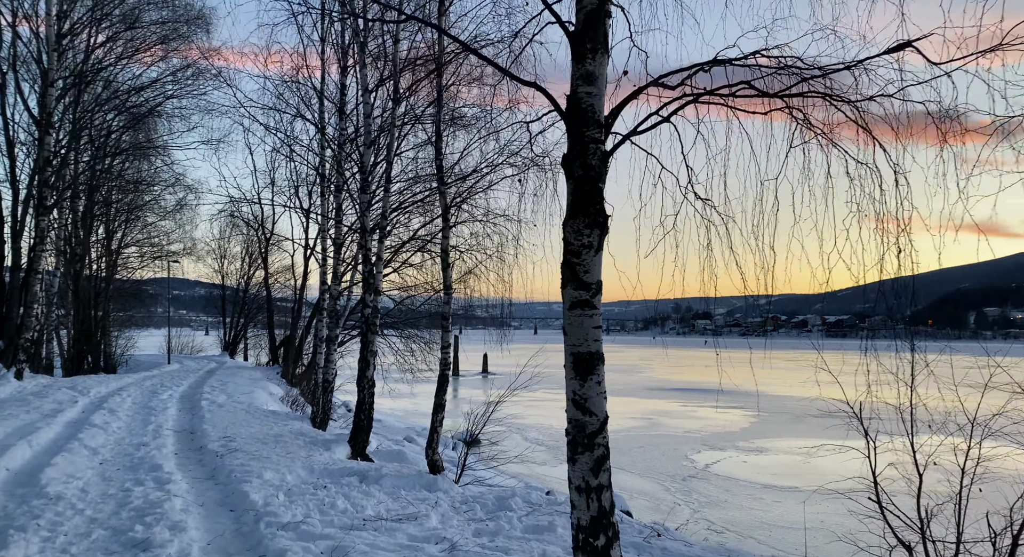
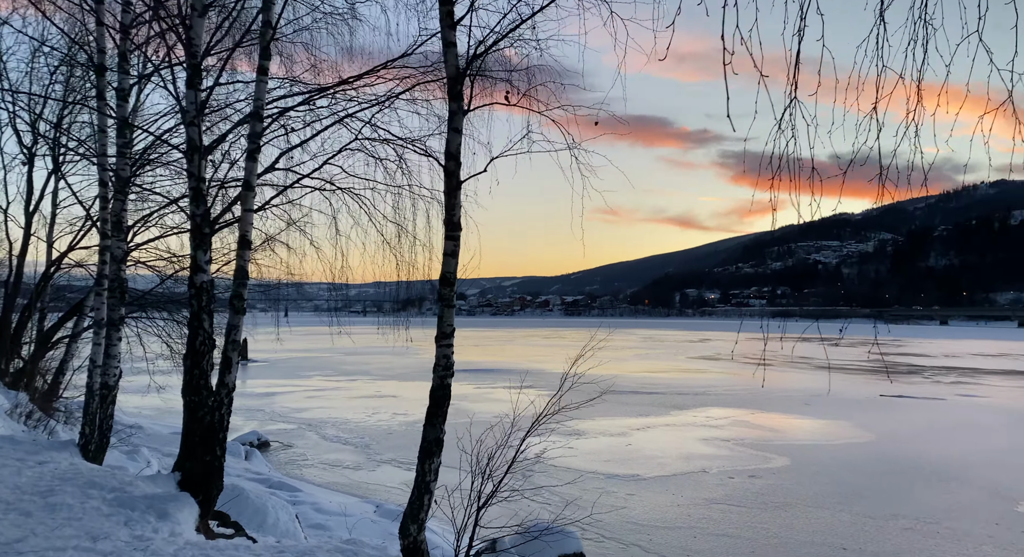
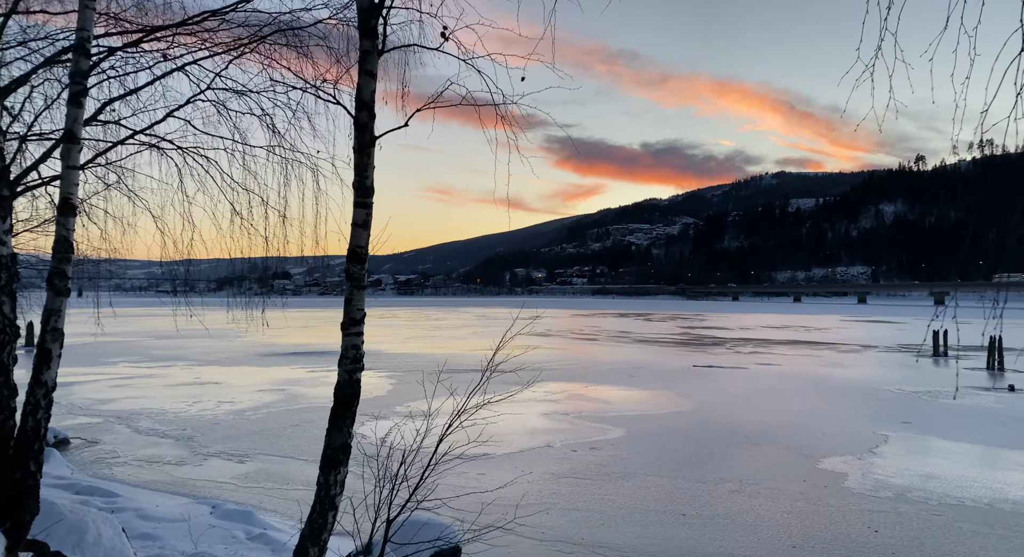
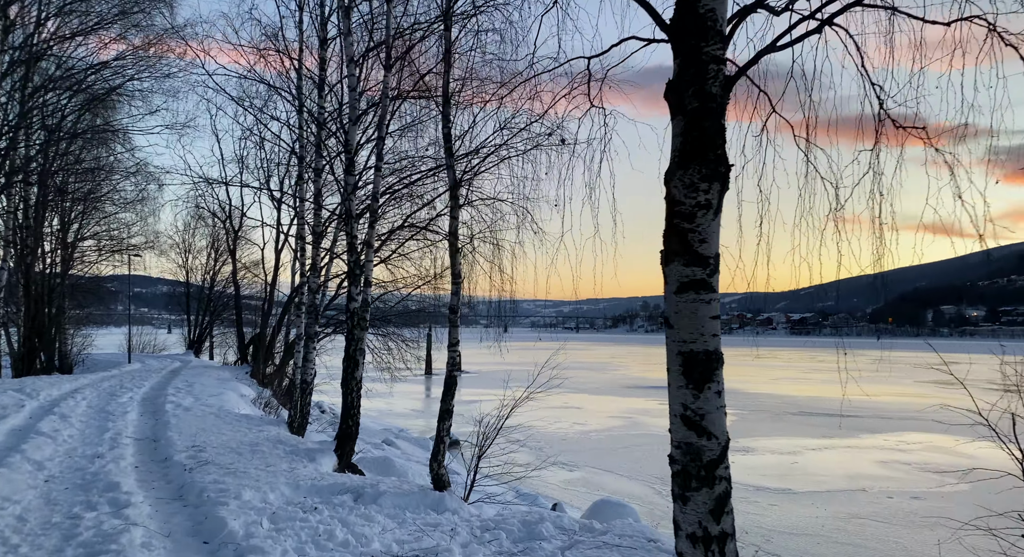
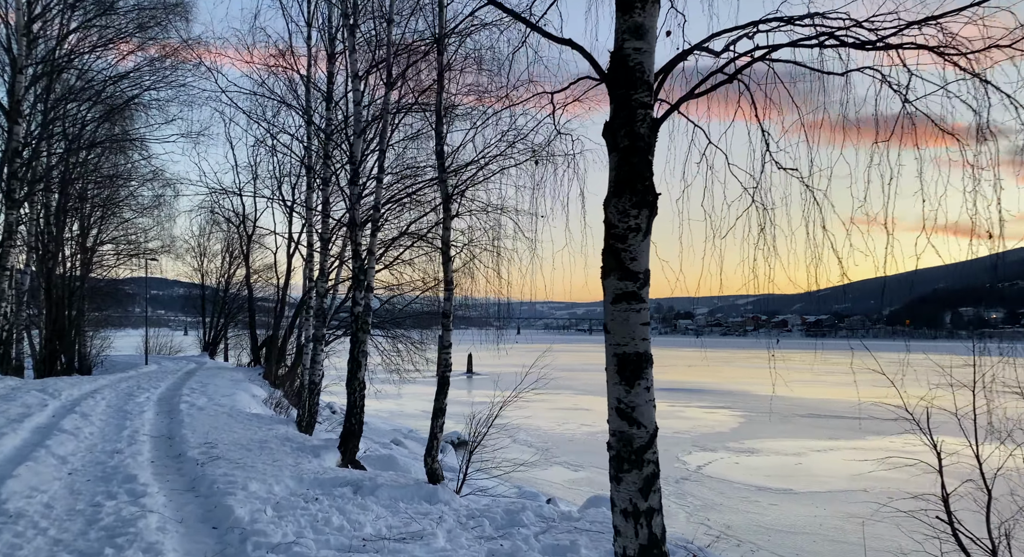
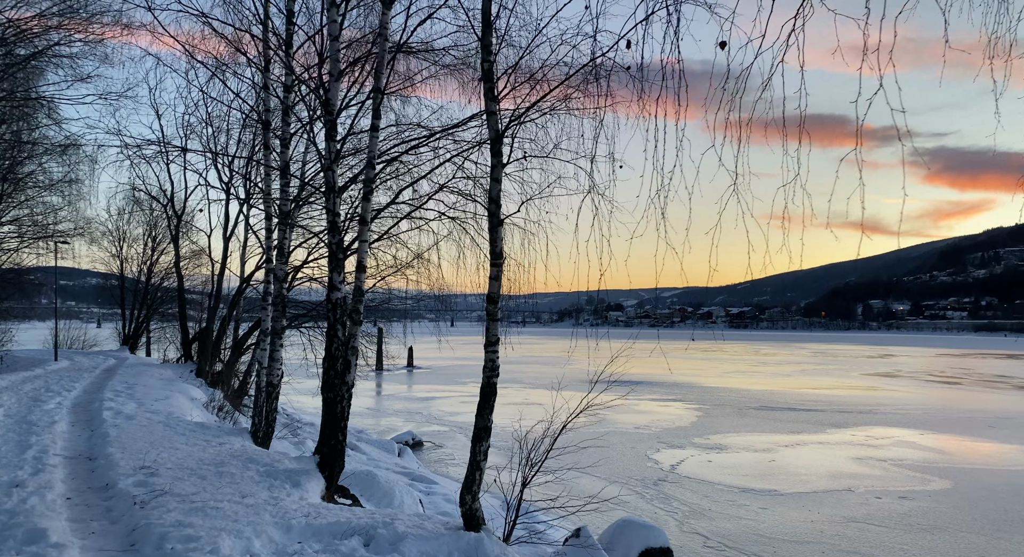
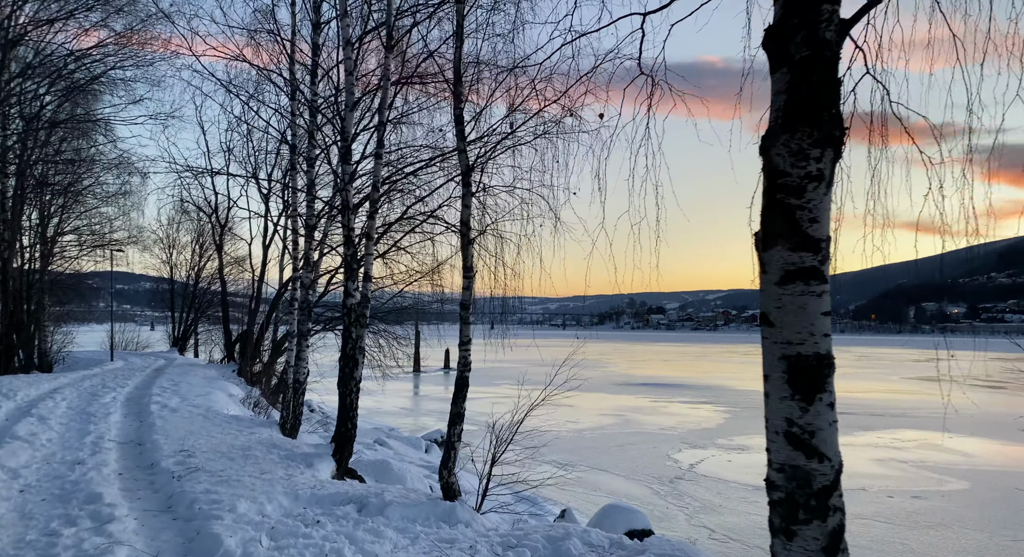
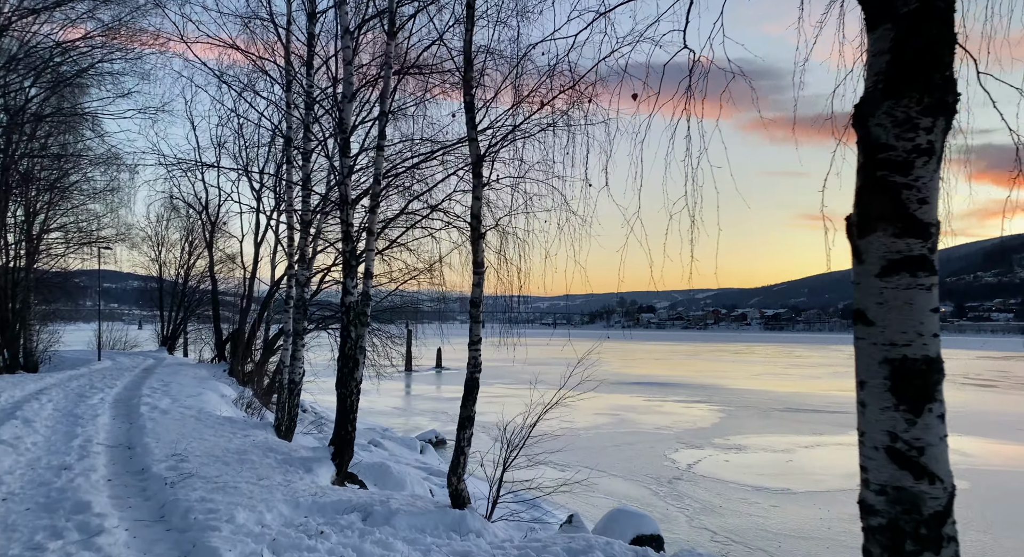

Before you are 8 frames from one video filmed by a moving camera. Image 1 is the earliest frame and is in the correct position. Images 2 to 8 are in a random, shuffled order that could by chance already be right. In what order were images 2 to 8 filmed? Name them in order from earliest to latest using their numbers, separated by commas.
5, 4, 7, 8, 6, 2, 3
